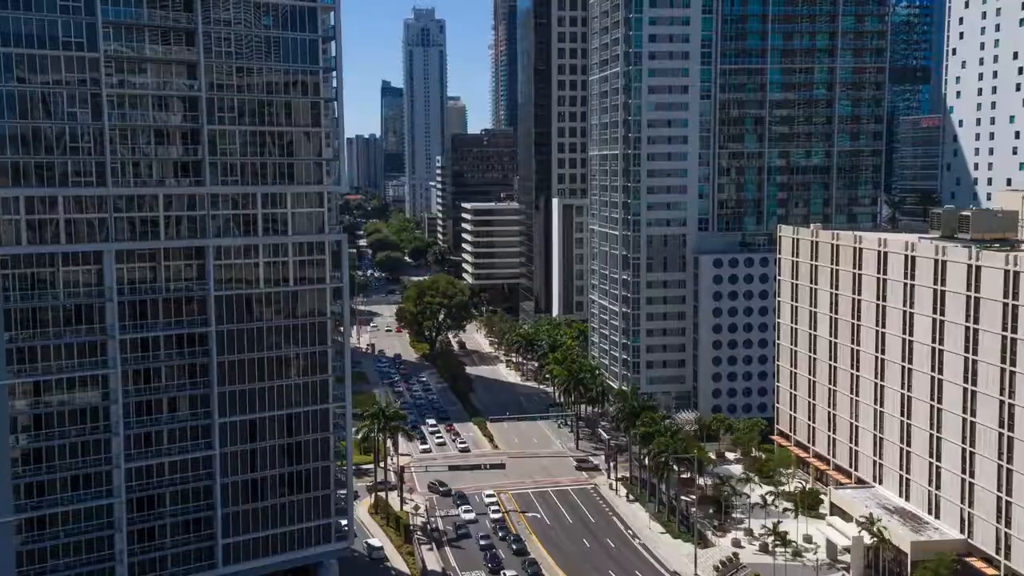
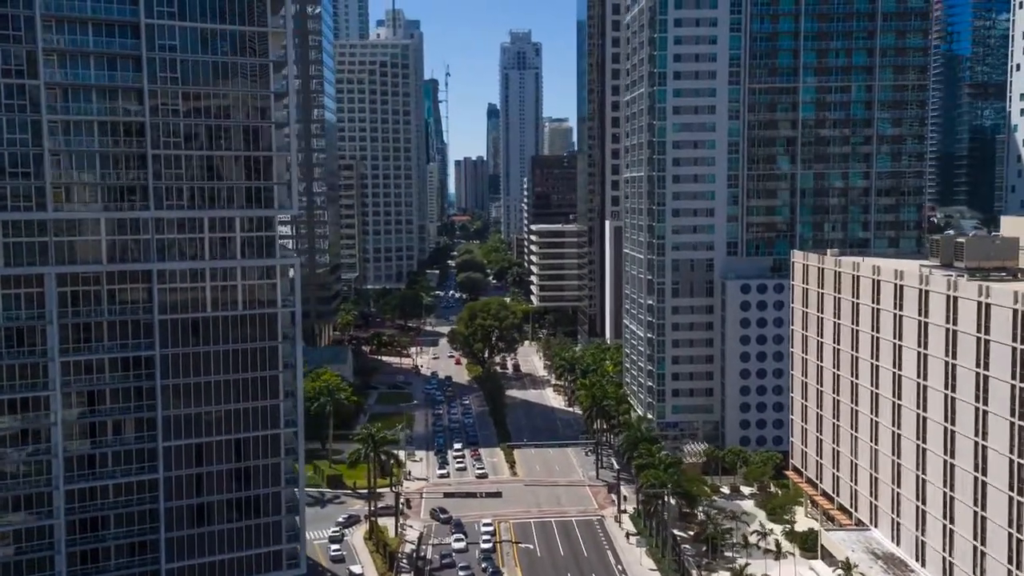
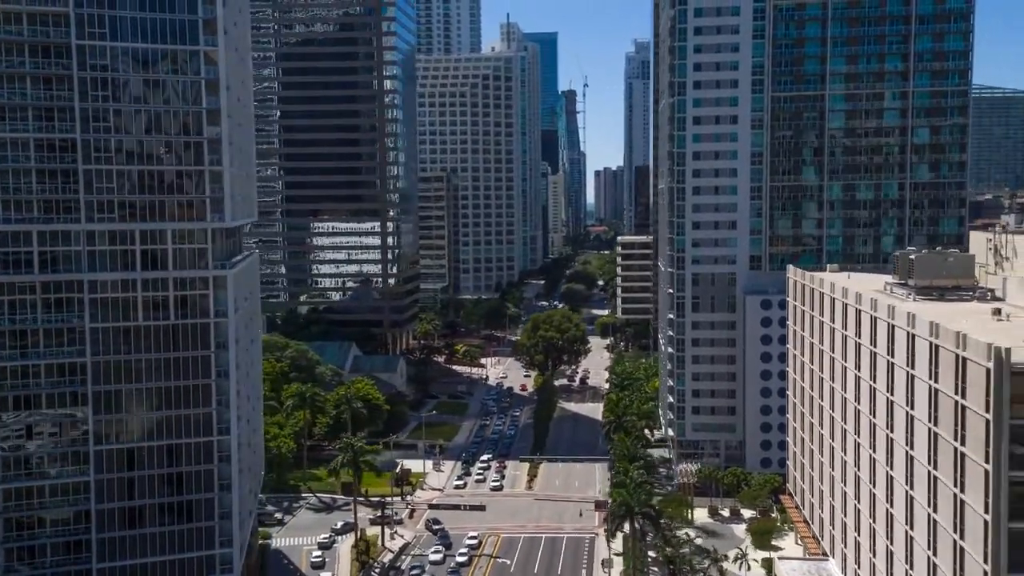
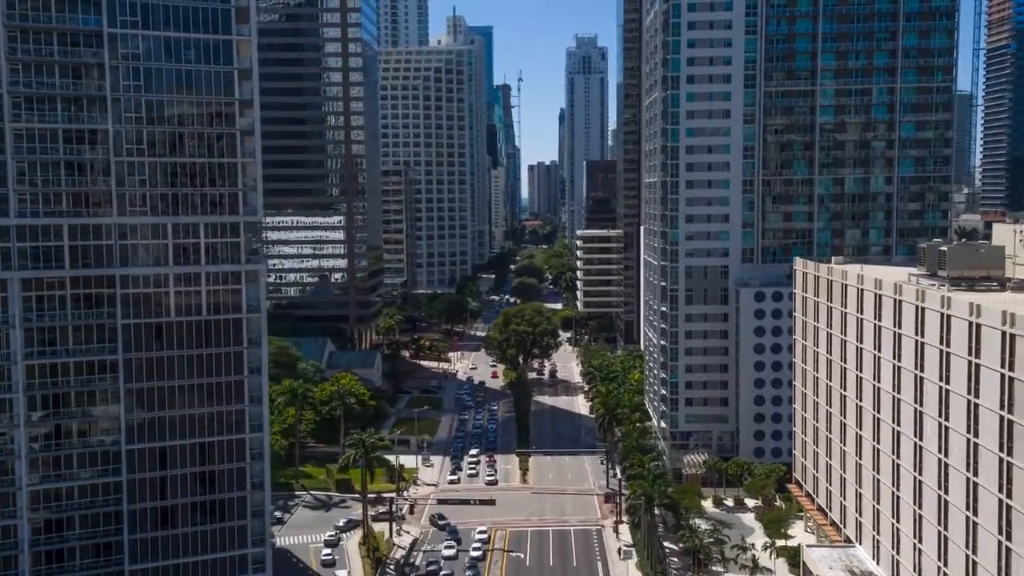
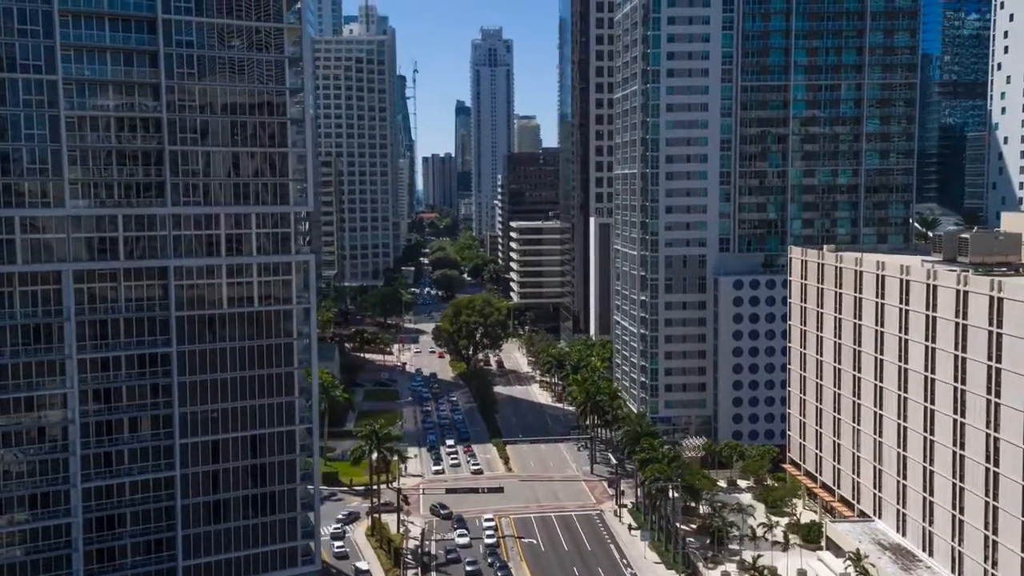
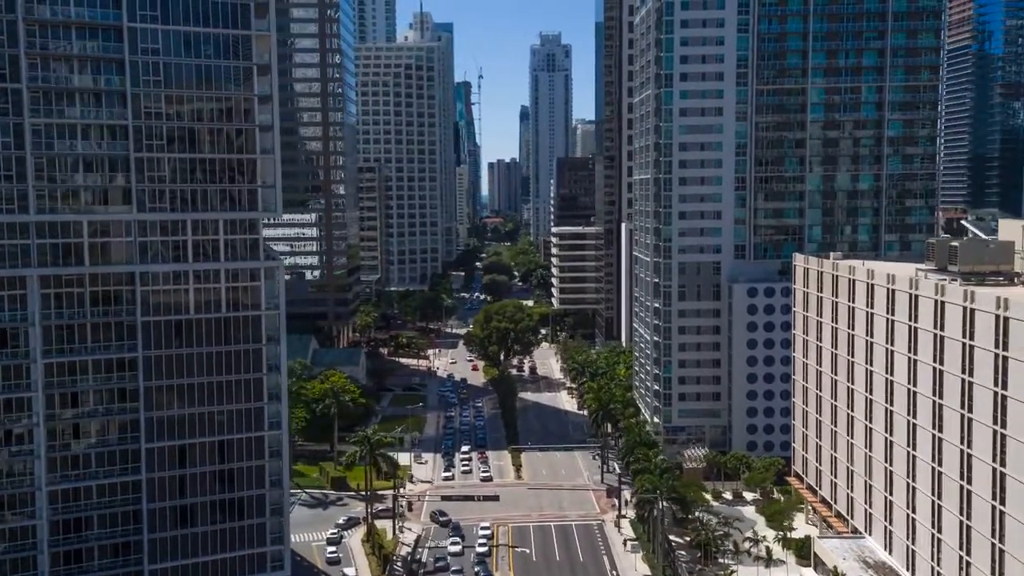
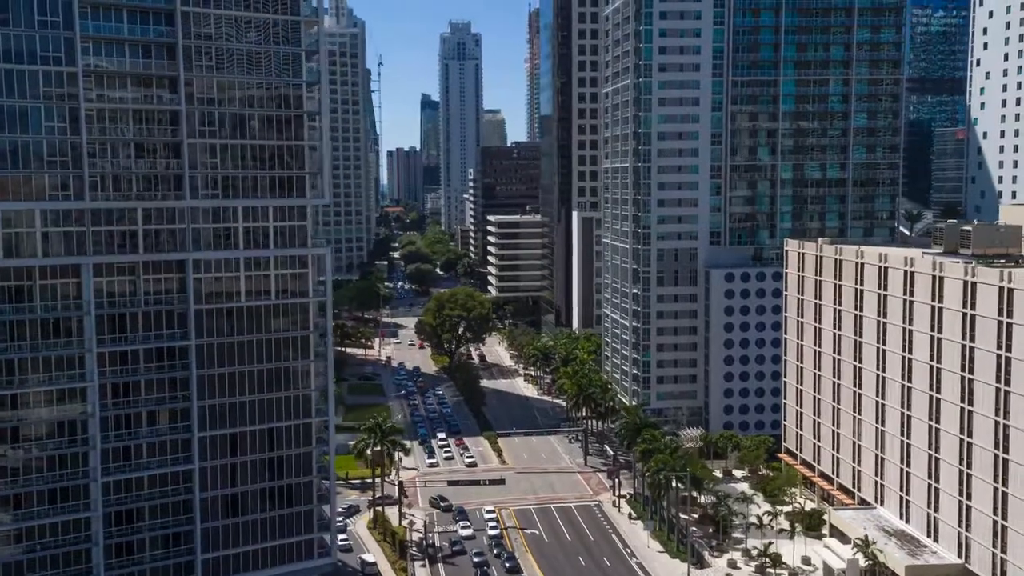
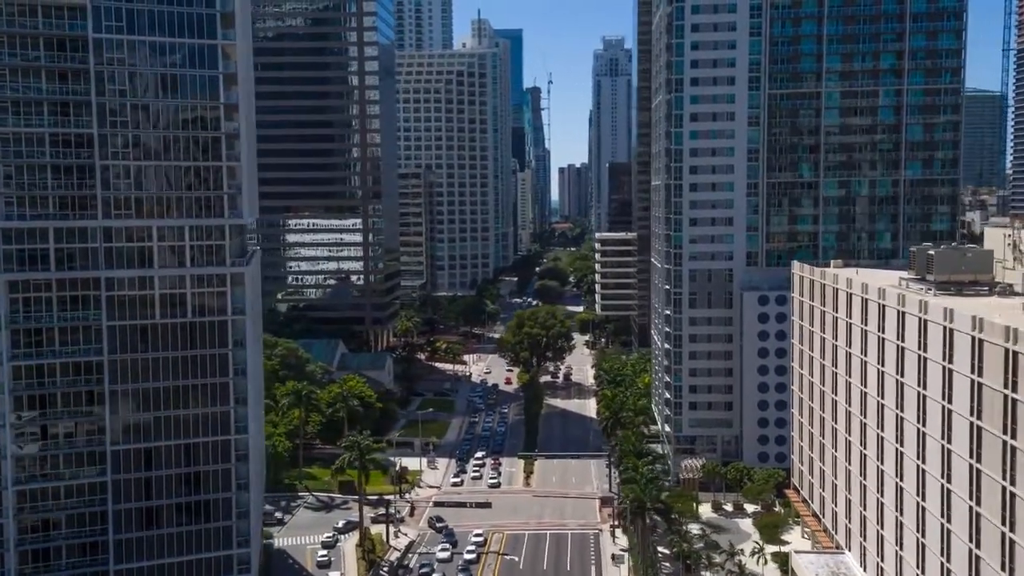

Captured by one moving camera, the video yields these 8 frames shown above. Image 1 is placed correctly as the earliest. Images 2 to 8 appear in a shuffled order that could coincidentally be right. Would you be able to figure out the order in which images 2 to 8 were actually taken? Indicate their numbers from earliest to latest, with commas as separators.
7, 5, 2, 6, 4, 8, 3
